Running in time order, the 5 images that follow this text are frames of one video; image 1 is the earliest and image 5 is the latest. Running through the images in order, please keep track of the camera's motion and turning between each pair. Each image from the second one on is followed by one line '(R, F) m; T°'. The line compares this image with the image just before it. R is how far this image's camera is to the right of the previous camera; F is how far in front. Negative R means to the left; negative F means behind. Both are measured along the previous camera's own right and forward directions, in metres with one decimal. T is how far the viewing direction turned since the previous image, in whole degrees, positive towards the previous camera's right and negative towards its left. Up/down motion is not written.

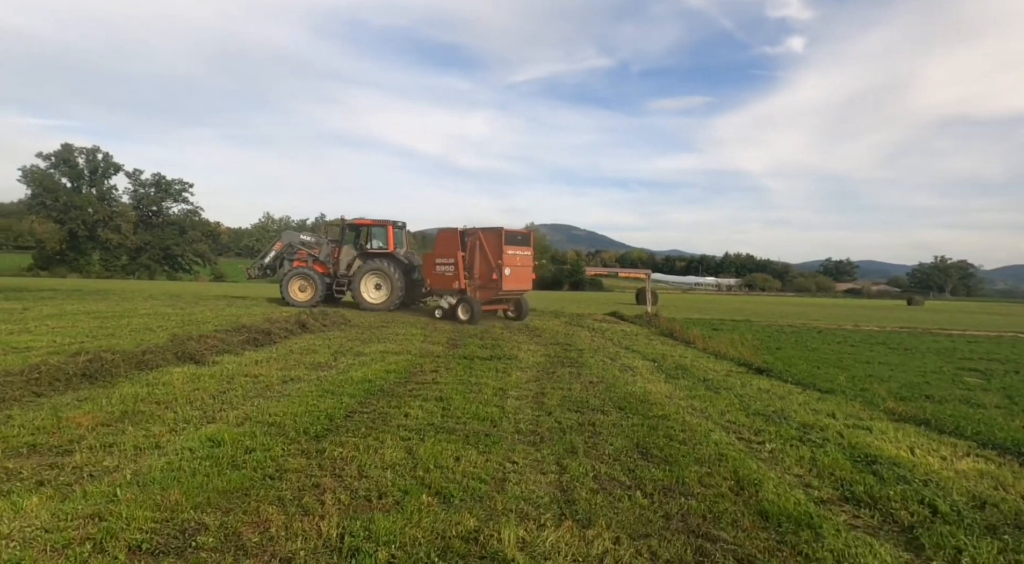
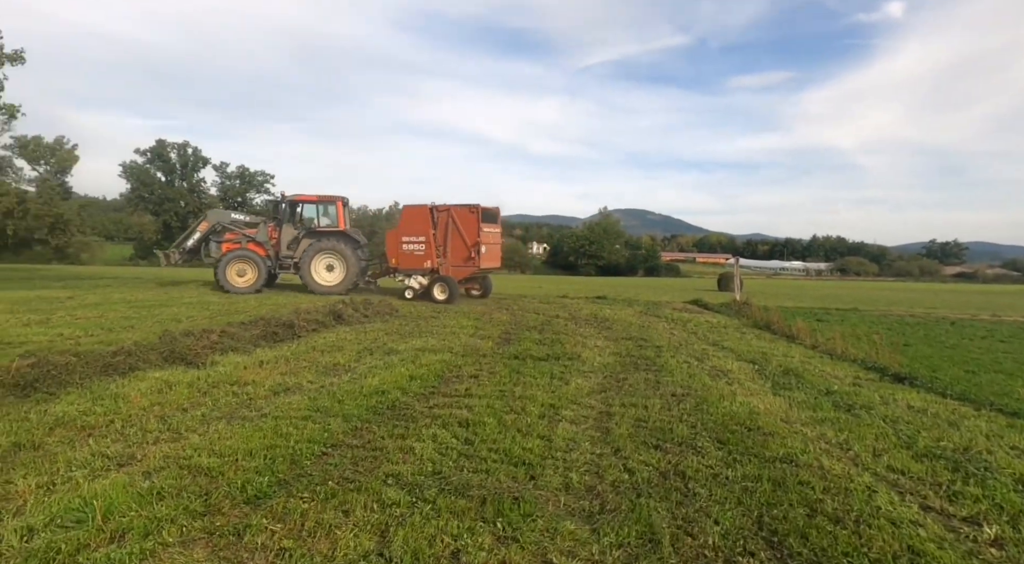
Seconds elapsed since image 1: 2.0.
(+0.2, +1.8) m; -7°
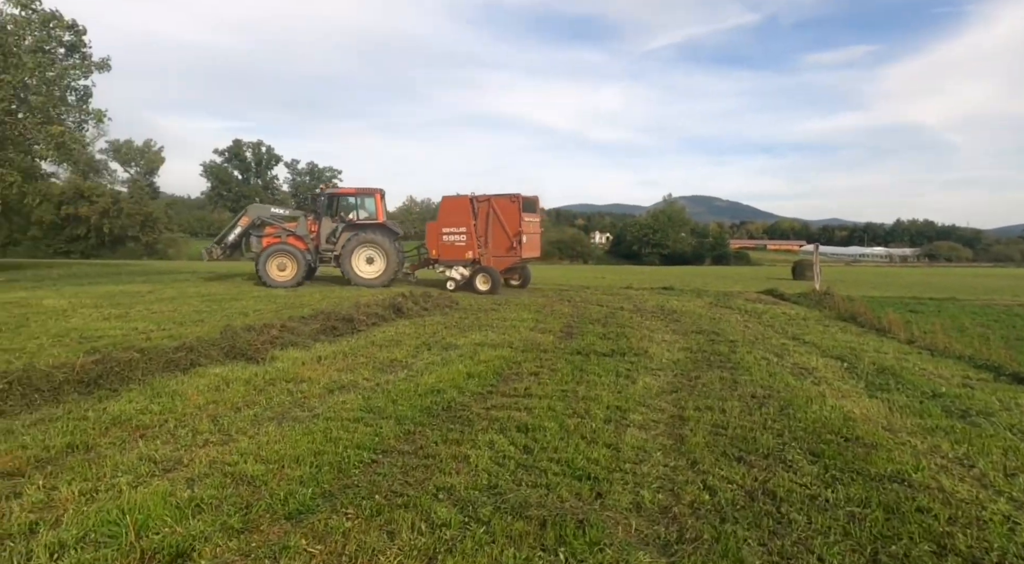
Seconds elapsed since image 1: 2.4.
(0.0, +0.4) m; -6°
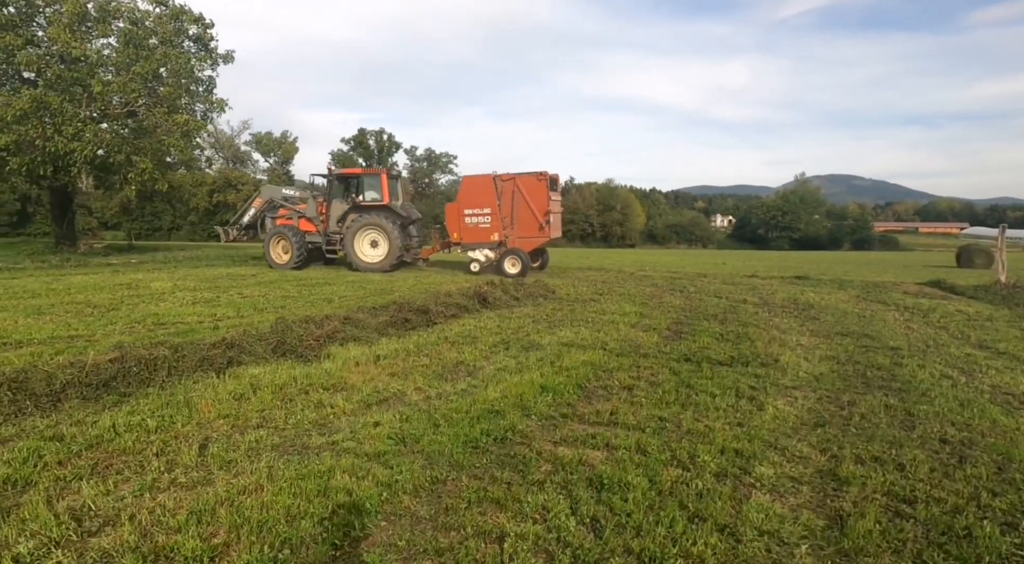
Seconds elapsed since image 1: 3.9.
(+0.2, +1.3) m; -11°
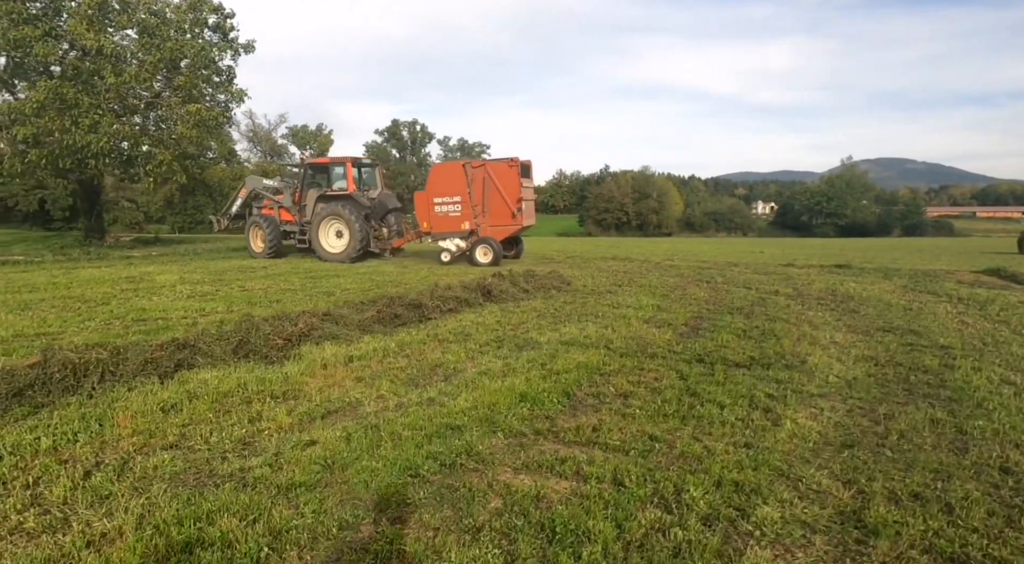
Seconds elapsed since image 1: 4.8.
(+0.5, +0.6) m; -4°
